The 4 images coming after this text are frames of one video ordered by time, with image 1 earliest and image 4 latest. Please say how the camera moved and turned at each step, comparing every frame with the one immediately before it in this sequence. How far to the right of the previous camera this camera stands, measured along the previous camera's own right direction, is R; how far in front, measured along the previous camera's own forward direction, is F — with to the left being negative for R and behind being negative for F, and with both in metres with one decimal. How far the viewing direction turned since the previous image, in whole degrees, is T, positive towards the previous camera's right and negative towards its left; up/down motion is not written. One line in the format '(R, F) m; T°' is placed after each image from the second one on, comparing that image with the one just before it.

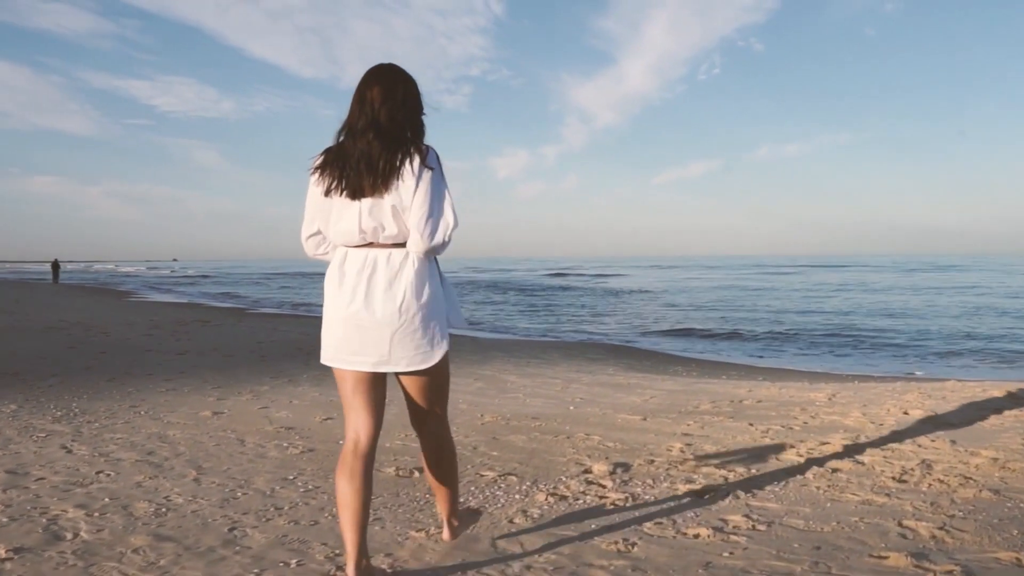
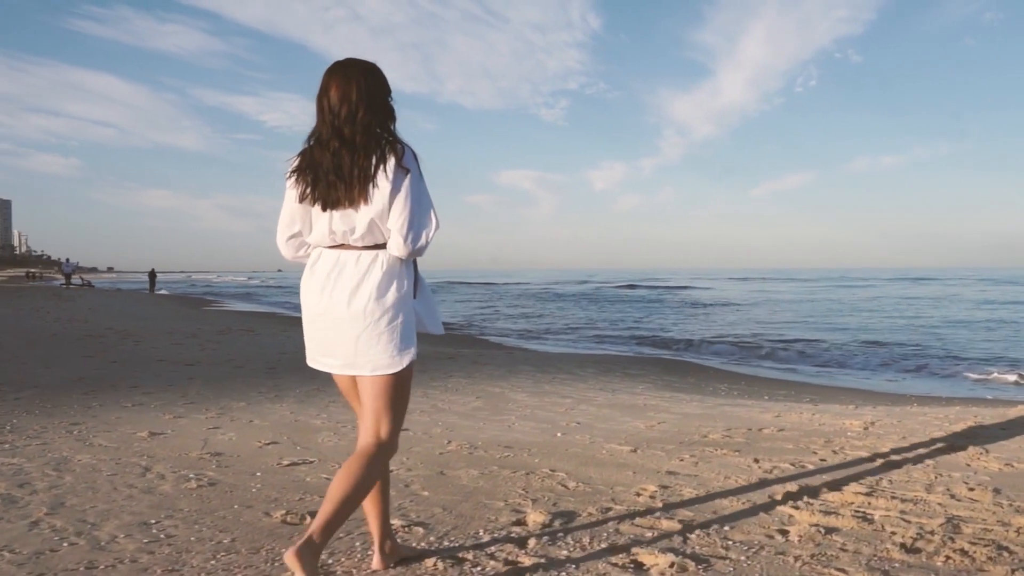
(+0.4, +0.7) m; -4°
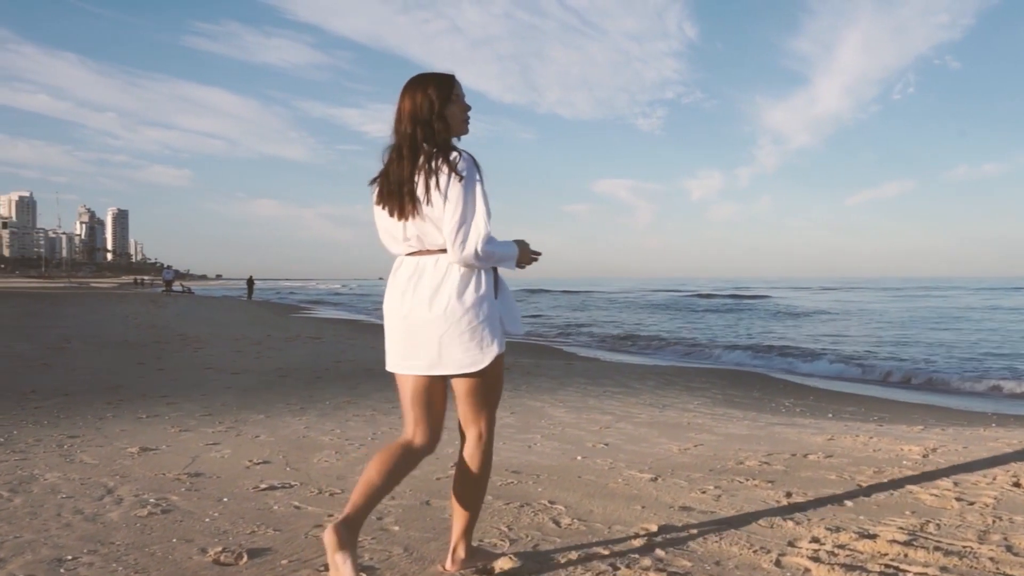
(+0.2, +0.4) m; -4°
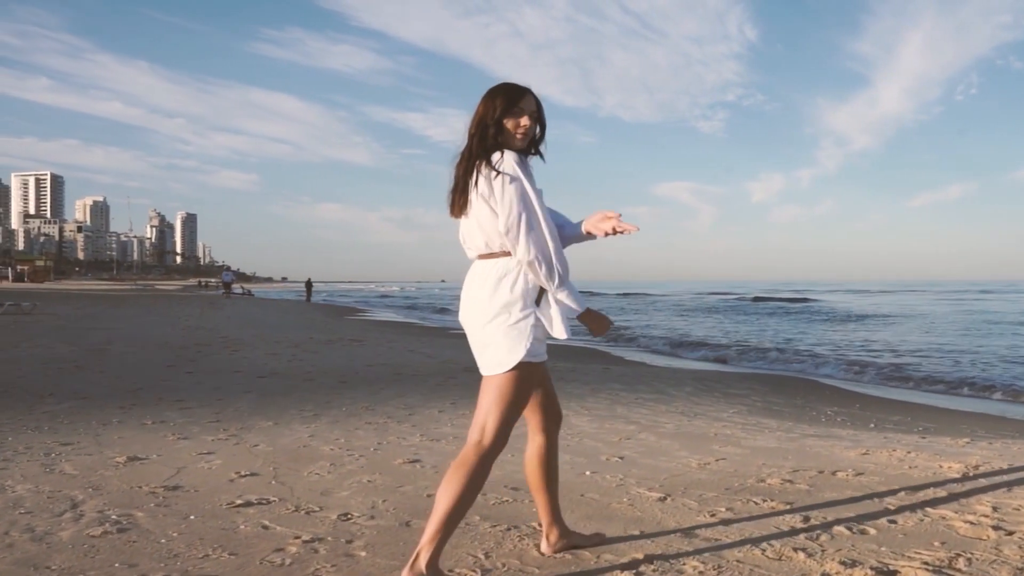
(+0.2, +0.3) m; -3°
